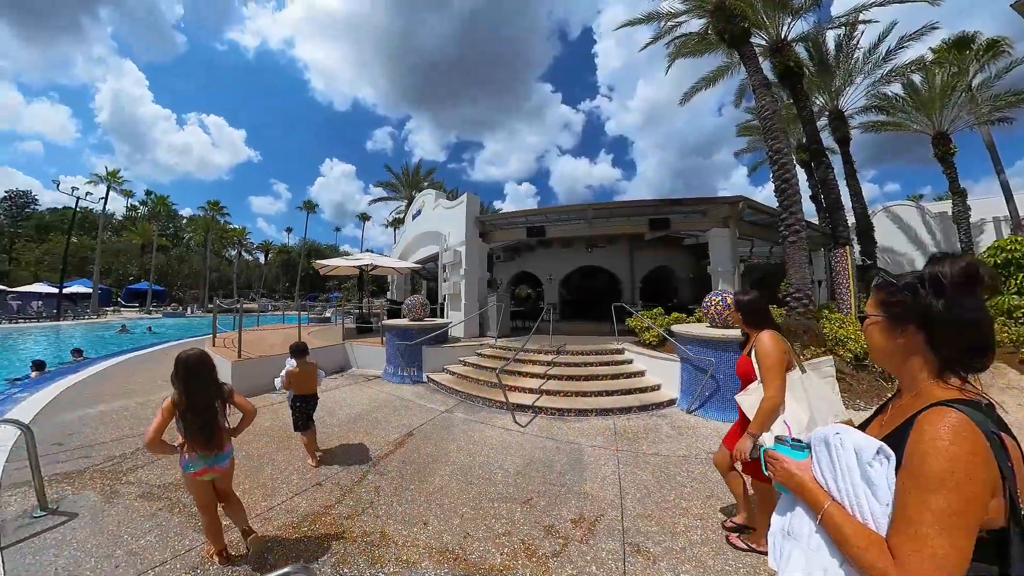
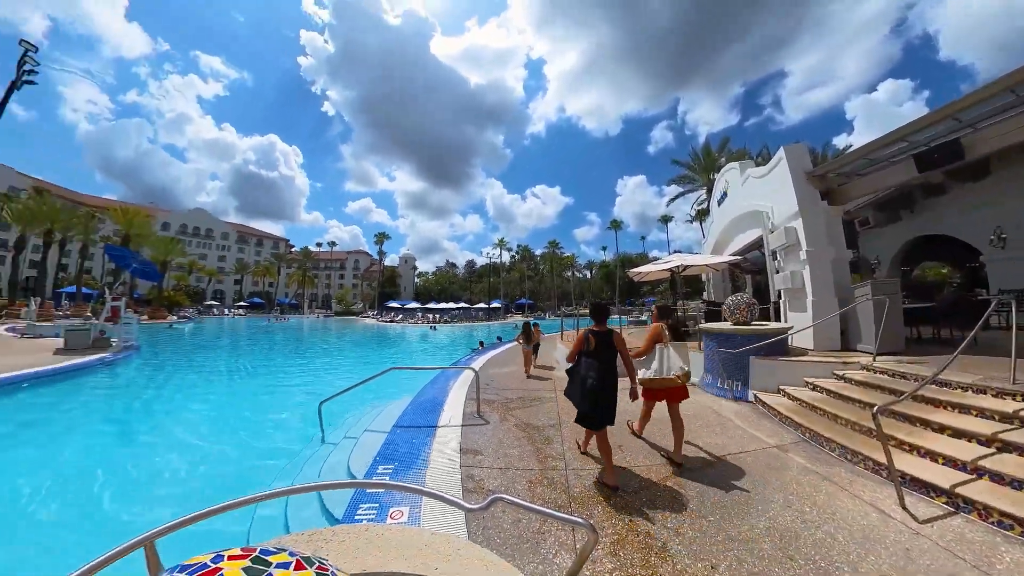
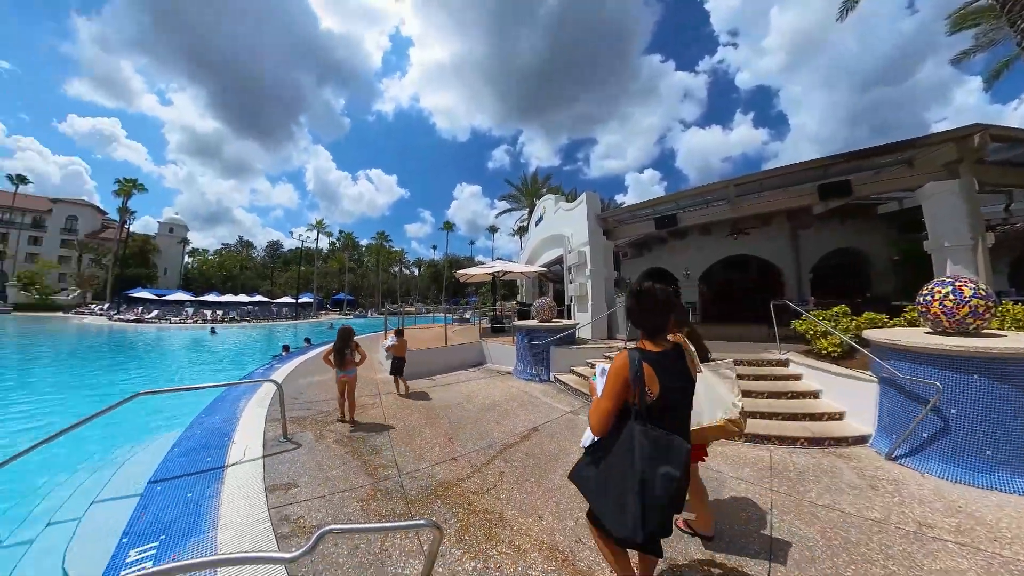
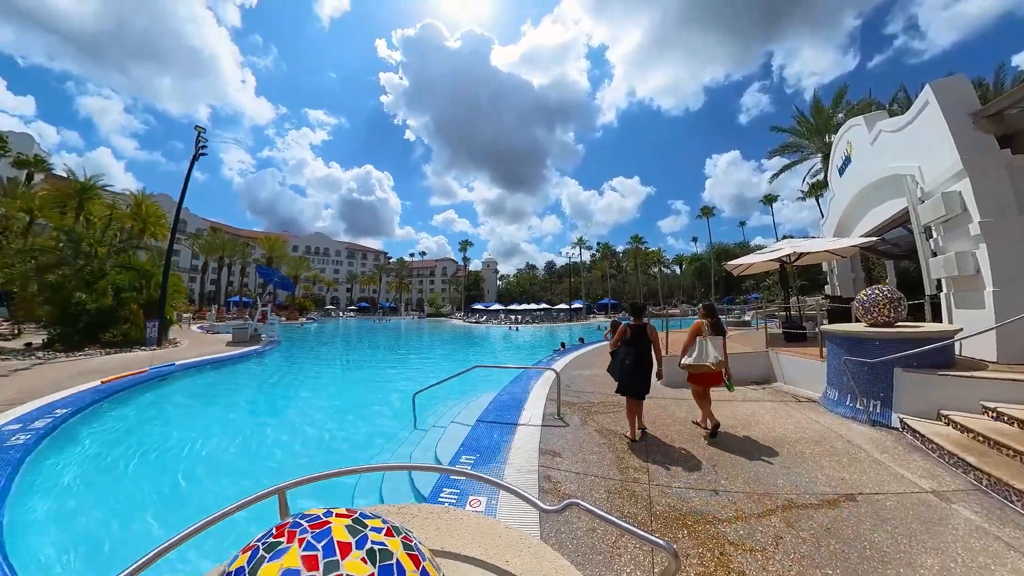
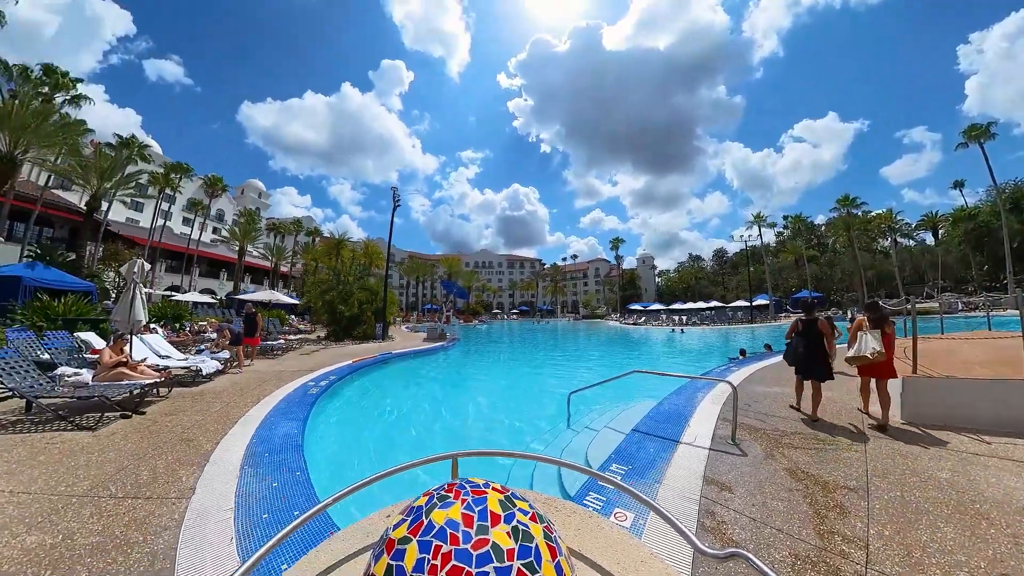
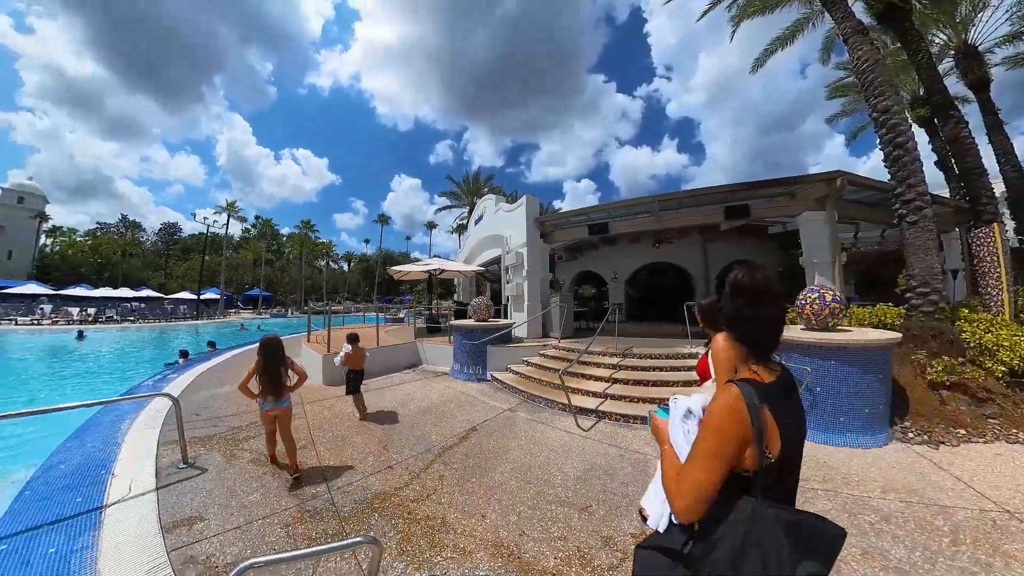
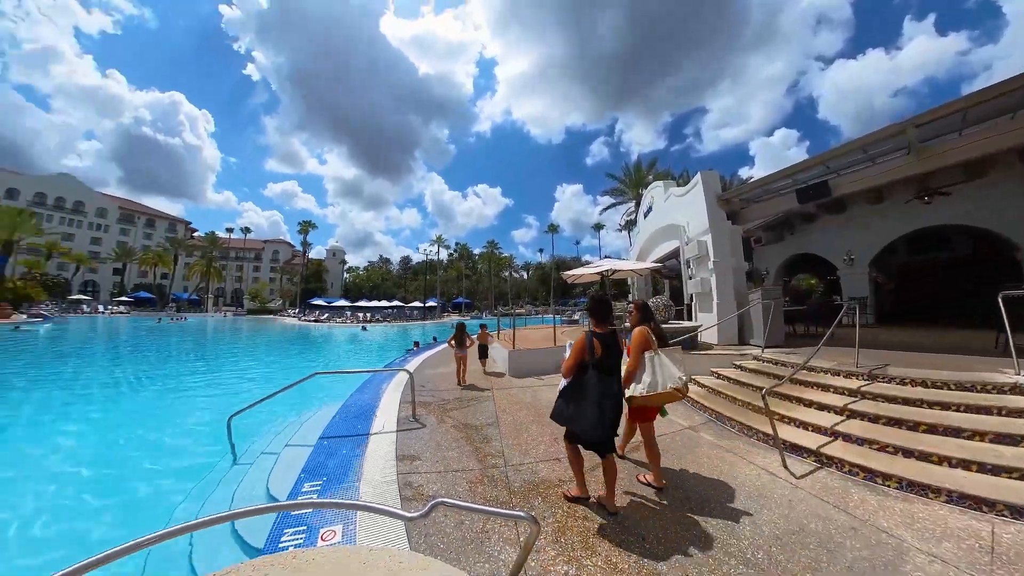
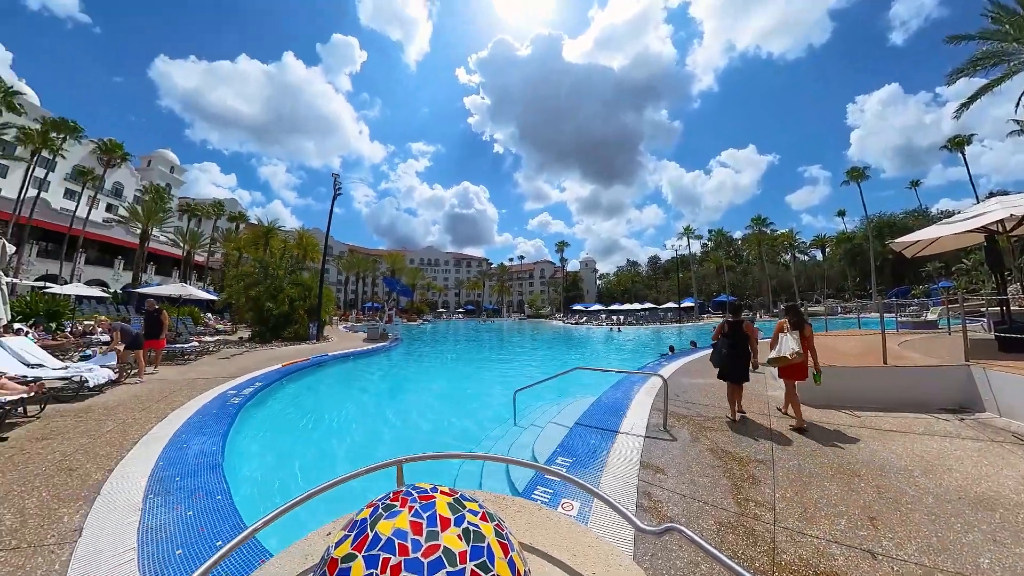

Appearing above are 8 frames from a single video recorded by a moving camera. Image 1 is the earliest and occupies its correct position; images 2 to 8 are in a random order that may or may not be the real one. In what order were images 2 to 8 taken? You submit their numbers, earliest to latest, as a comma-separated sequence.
6, 3, 7, 2, 4, 8, 5
